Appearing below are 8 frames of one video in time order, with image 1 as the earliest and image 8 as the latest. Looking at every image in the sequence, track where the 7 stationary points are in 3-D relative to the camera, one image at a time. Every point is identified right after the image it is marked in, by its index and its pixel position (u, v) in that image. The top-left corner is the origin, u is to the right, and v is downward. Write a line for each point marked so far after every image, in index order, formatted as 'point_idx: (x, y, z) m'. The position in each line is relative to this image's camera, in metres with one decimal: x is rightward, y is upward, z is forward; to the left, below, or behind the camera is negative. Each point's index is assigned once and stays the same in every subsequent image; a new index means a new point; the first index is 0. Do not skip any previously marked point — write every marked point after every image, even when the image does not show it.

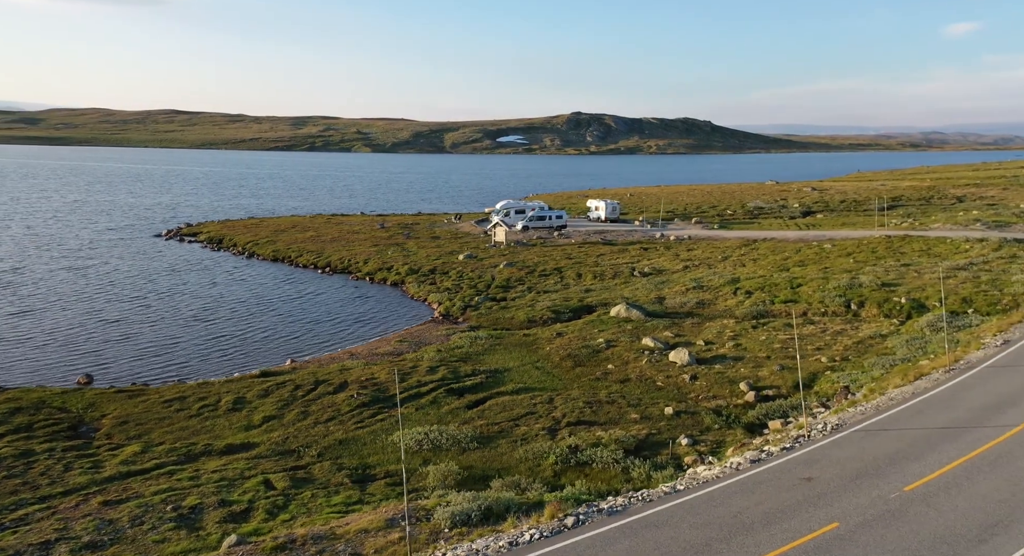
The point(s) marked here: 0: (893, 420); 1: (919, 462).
0: (+8.7, -3.3, +19.9) m
1: (+7.7, -3.5, +16.2) m
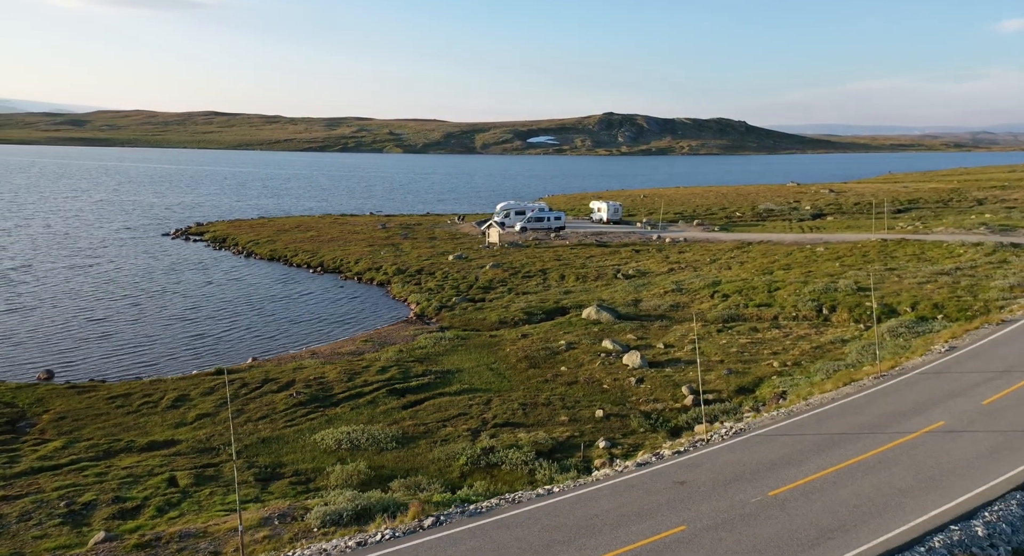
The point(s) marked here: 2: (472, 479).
0: (+6.5, -3.5, +19.9) m
1: (+5.4, -3.6, +16.3) m
2: (-0.9, -4.7, +19.7) m
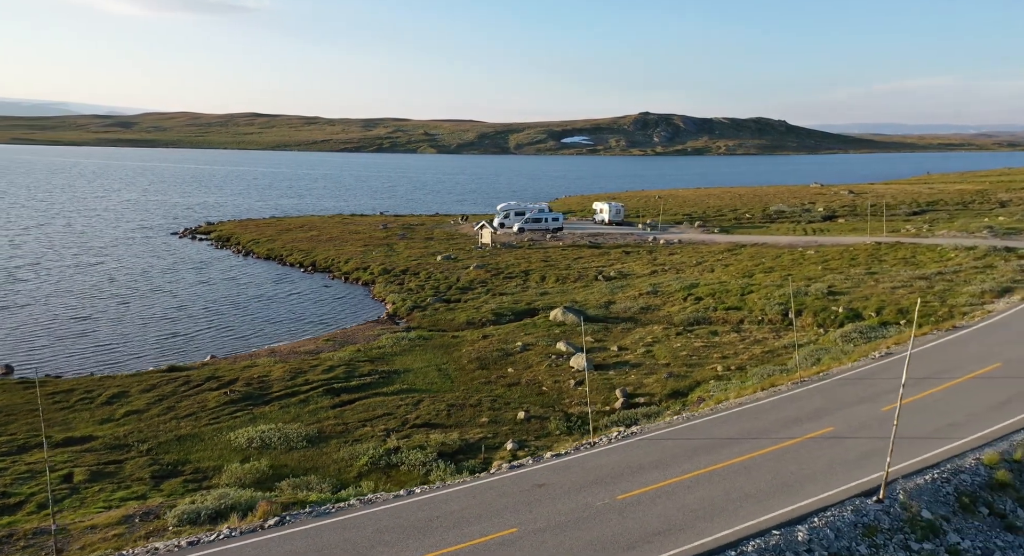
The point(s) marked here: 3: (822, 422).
0: (+4.0, -3.6, +20.0) m
1: (+2.8, -3.7, +16.4) m
2: (-3.4, -4.7, +20.0) m
3: (+7.1, -3.4, +19.7) m
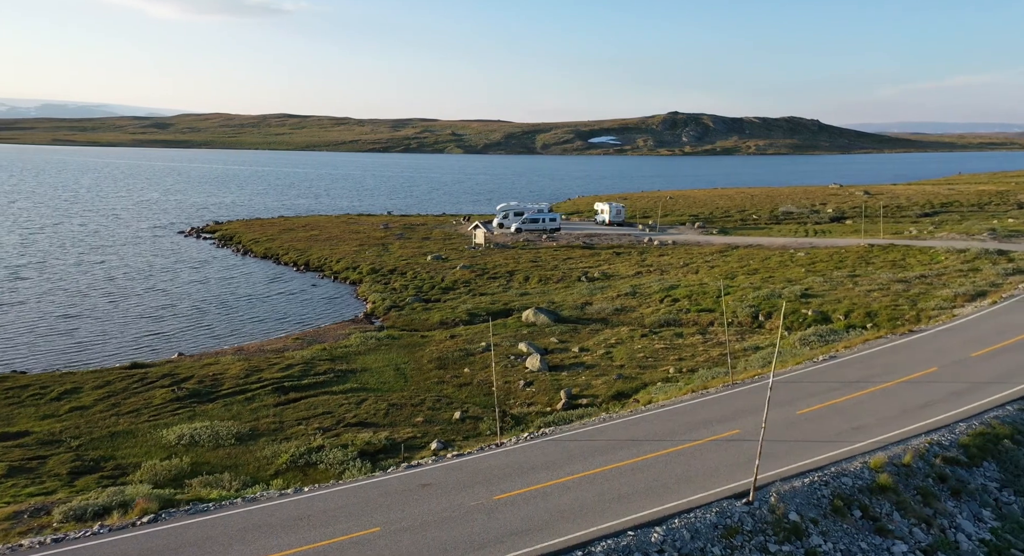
0: (+1.9, -3.6, +20.1) m
1: (+0.6, -3.8, +16.5) m
2: (-5.5, -4.7, +20.2) m
3: (+5.0, -3.4, +19.8) m
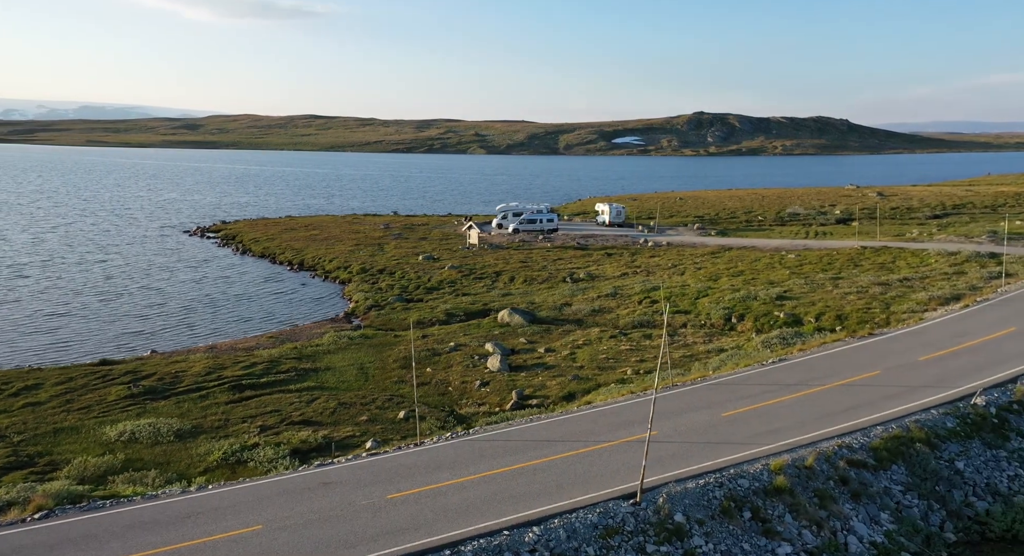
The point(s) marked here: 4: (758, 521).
0: (+0.1, -3.6, +20.2) m
1: (-1.3, -3.8, +16.7) m
2: (-7.3, -4.7, +20.5) m
3: (+3.2, -3.5, +19.8) m
4: (+4.3, -4.3, +15.0) m
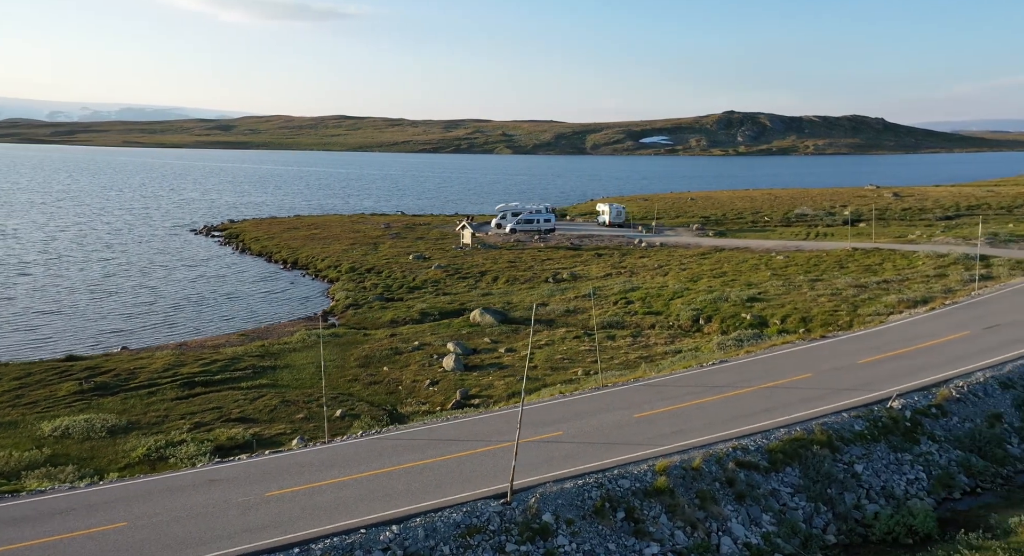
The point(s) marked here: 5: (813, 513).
0: (-2.0, -3.7, +20.4) m
1: (-3.5, -3.8, +16.8) m
2: (-9.4, -4.7, +20.8) m
3: (+1.0, -3.5, +19.9) m
4: (+2.1, -4.3, +15.0) m
5: (+5.8, -4.6, +16.5) m
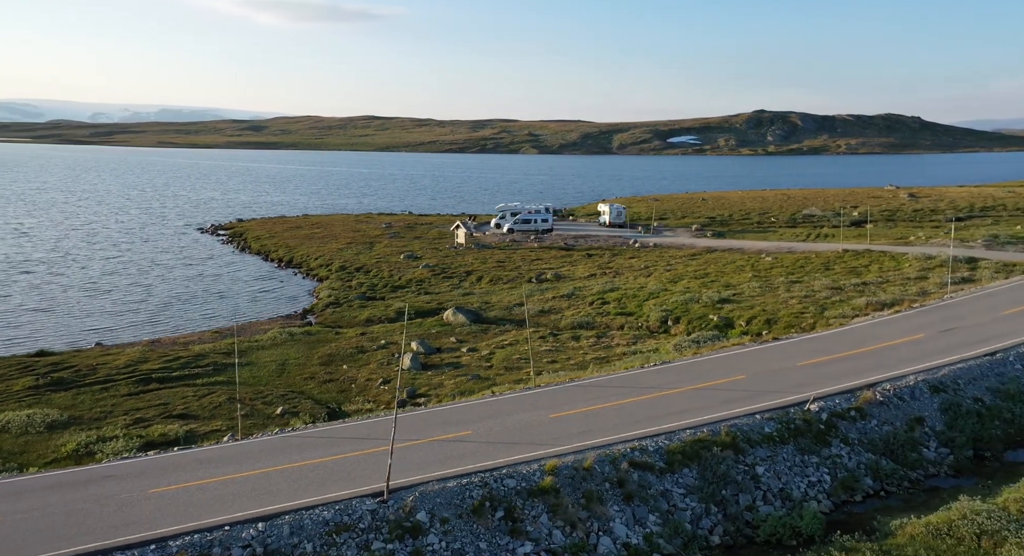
0: (-4.0, -3.6, +20.6) m
1: (-5.6, -3.8, +17.1) m
2: (-11.5, -4.6, +21.1) m
3: (-1.0, -3.5, +20.1) m
4: (-0.1, -4.3, +15.2) m
5: (+3.7, -4.6, +16.6) m
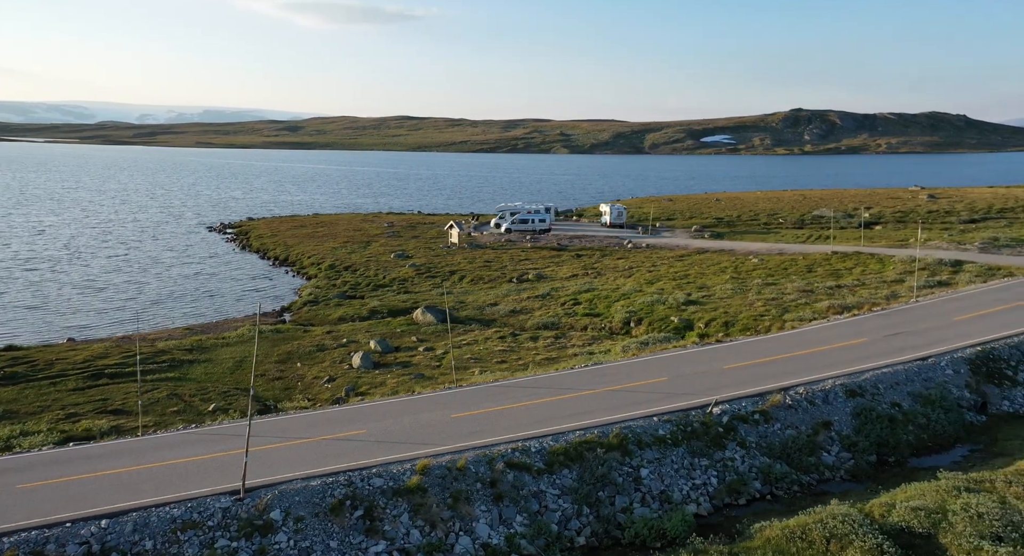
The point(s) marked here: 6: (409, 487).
0: (-6.4, -3.6, +20.8) m
1: (-8.0, -3.7, +17.3) m
2: (-13.8, -4.6, +21.6) m
3: (-3.4, -3.5, +20.2) m
4: (-2.6, -4.3, +15.3) m
5: (+1.2, -4.6, +16.6) m
6: (-1.9, -3.9, +16.0) m
